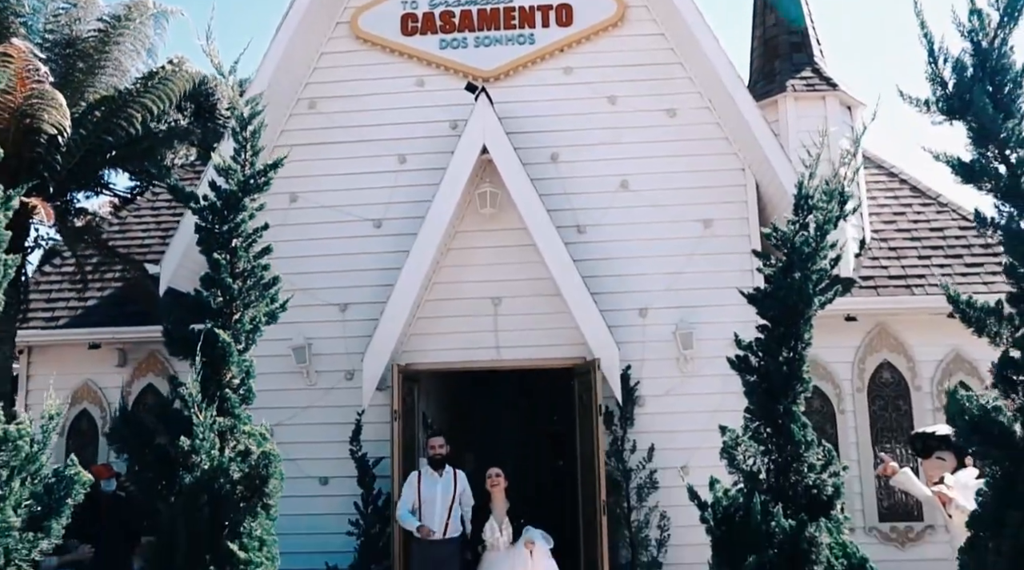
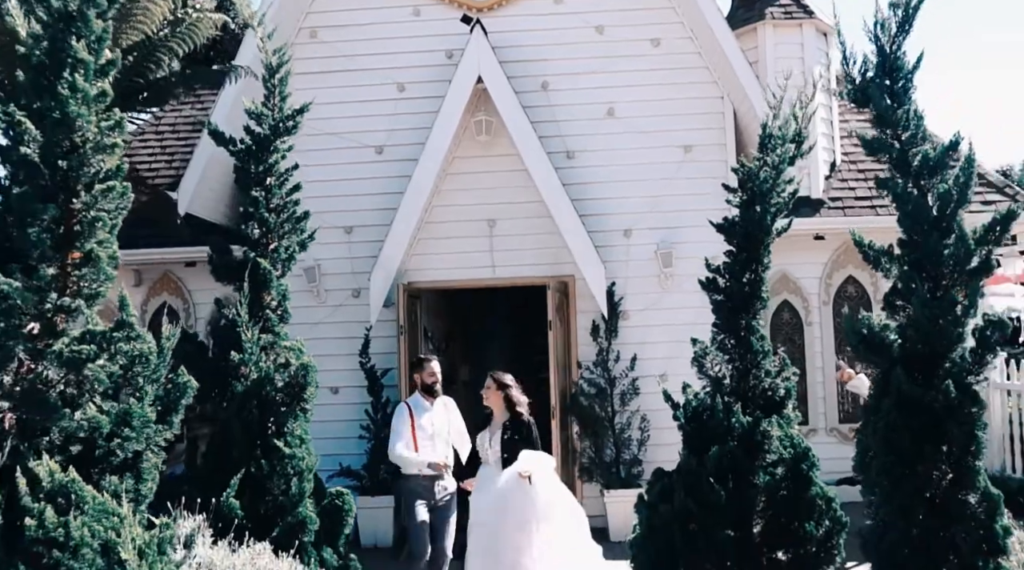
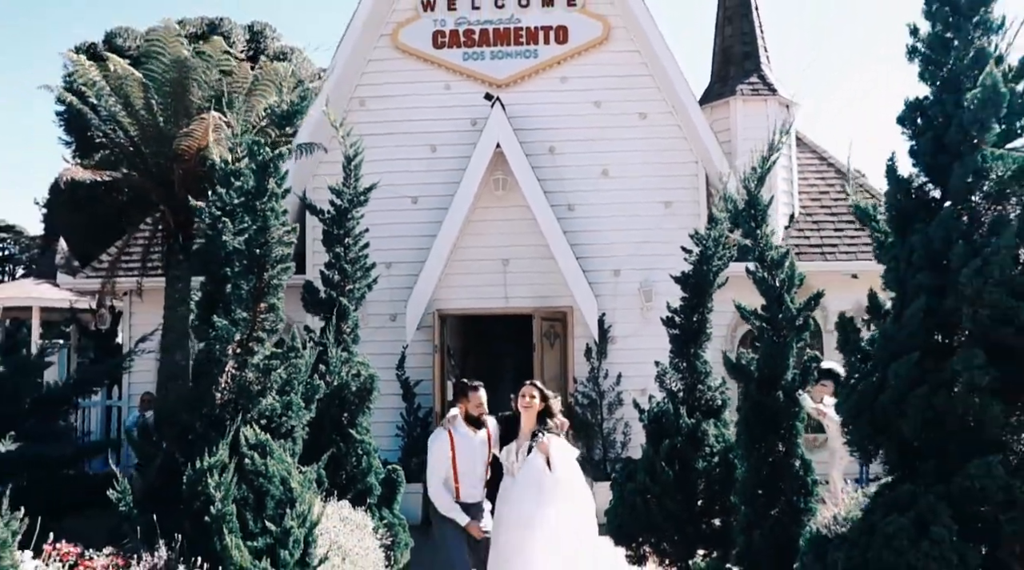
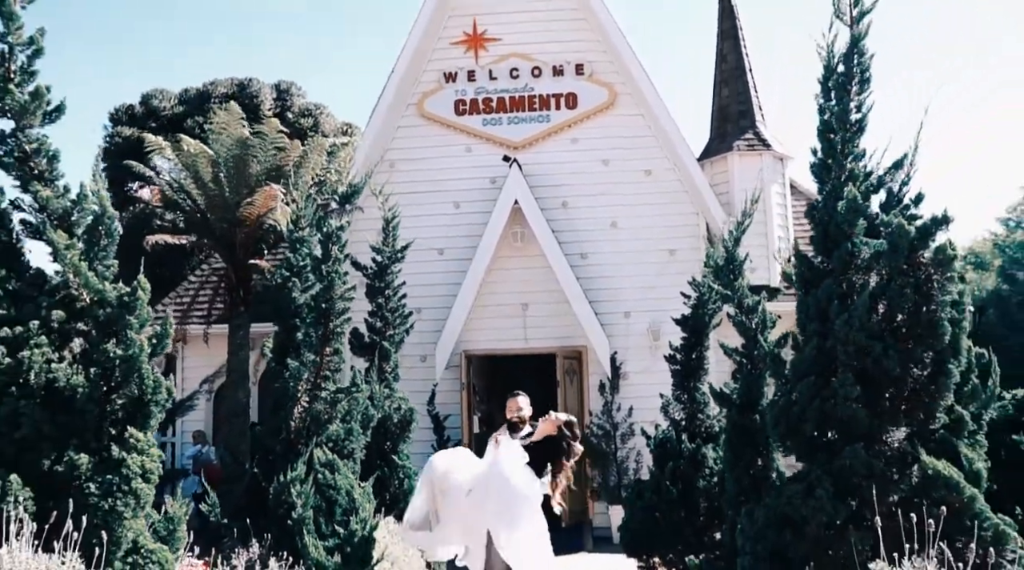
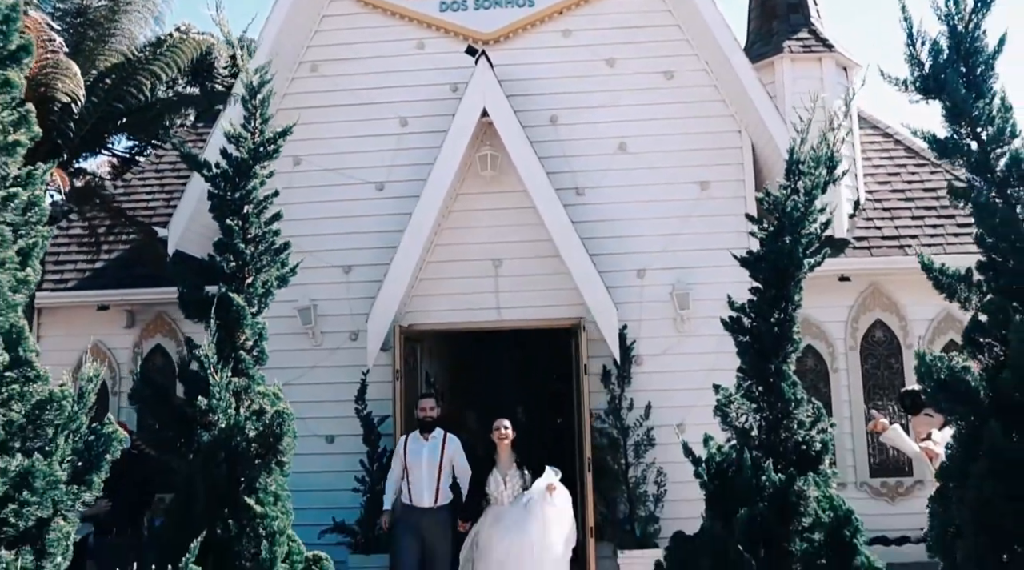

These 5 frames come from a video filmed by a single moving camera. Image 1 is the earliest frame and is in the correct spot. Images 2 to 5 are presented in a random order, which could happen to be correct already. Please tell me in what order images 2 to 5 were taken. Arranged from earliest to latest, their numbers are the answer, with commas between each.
5, 2, 3, 4
